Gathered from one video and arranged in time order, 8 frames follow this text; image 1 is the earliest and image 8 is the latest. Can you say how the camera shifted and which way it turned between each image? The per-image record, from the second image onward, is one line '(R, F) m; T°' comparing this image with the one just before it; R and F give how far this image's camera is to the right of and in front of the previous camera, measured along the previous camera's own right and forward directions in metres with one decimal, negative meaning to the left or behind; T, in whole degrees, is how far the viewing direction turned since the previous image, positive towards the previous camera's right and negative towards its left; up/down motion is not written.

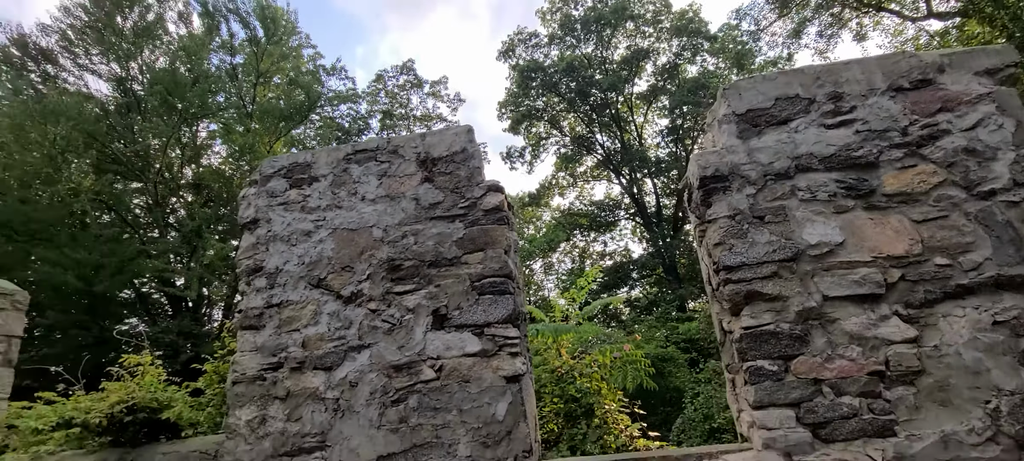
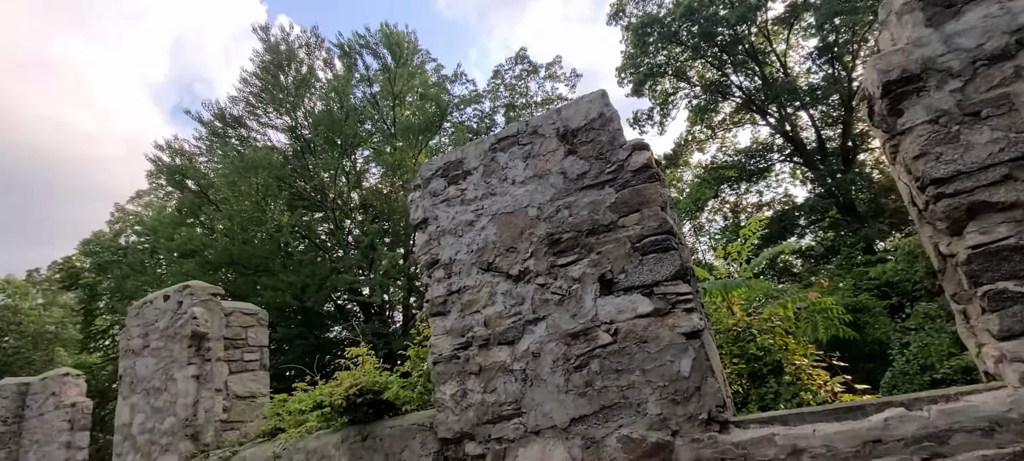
(-0.1, 0.0) m; -16°
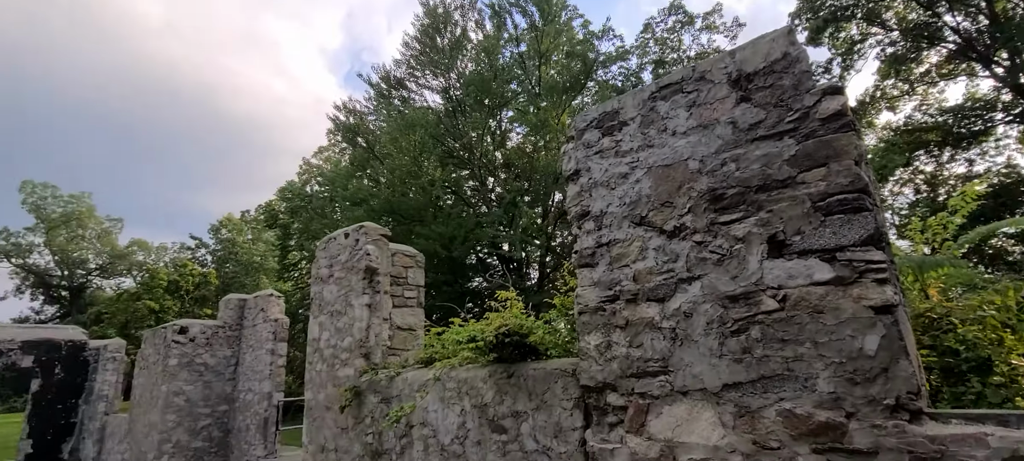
(-0.1, 0.0) m; -16°
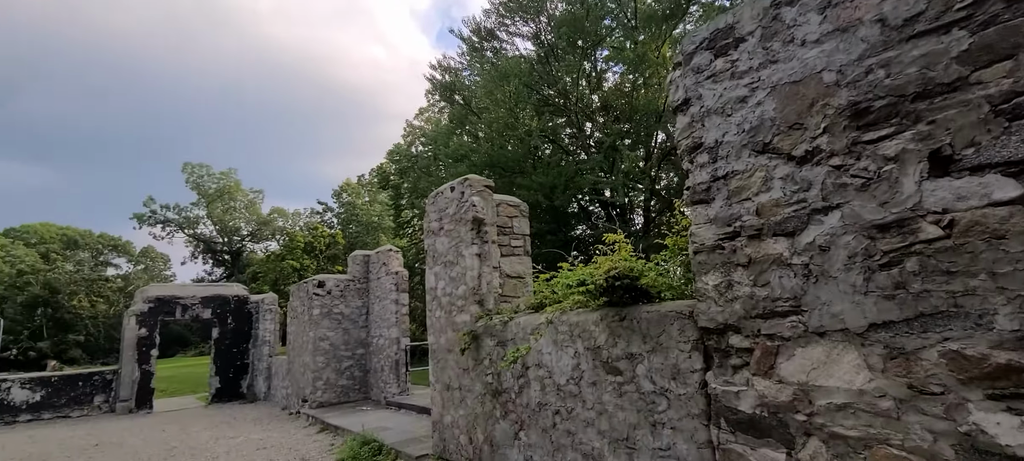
(0.0, 0.0) m; -12°
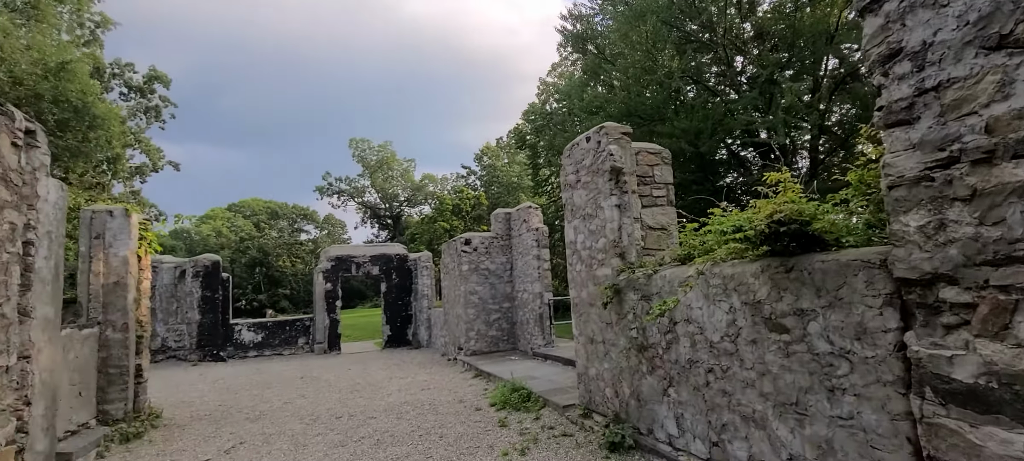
(0.0, +0.1) m; -16°
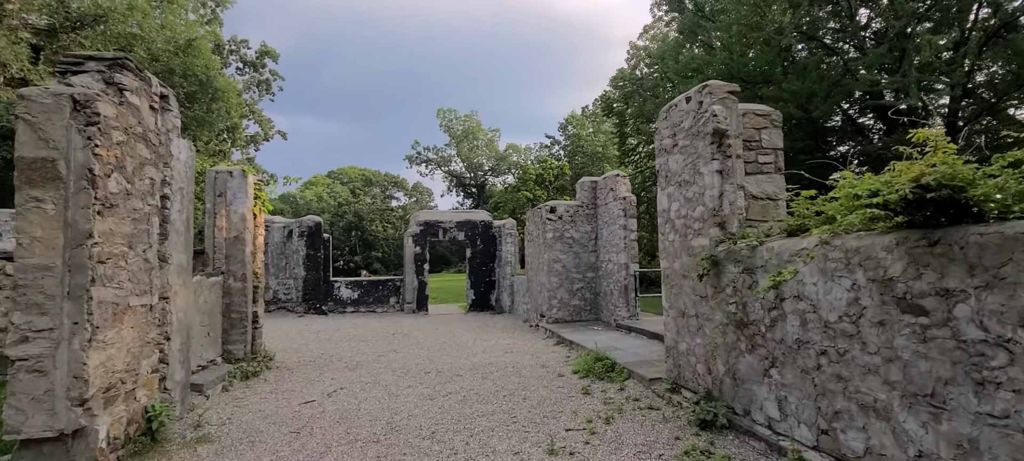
(-0.1, +0.1) m; -9°
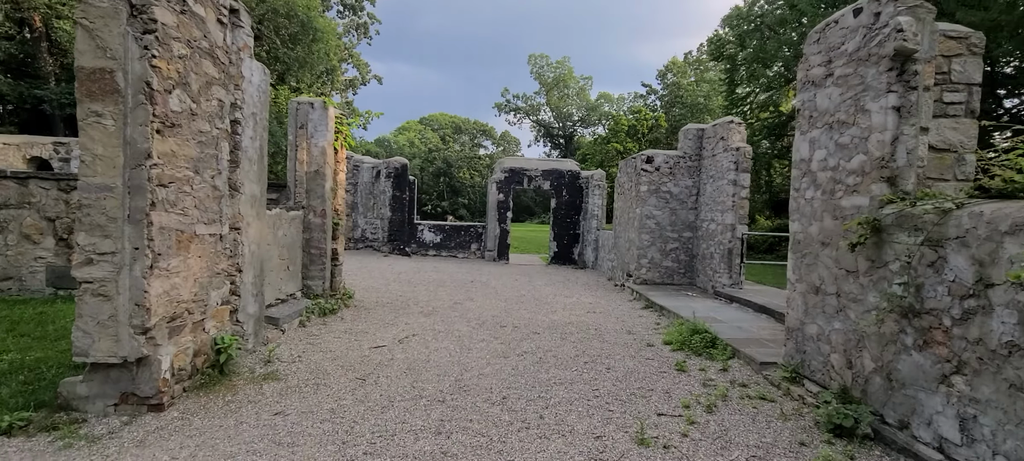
(-0.1, +0.6) m; -10°
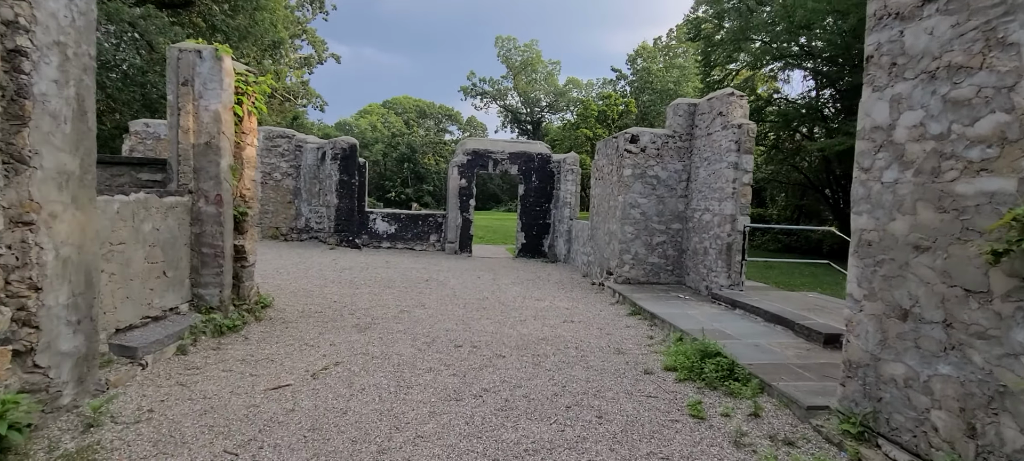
(+0.1, +1.2) m; +4°
